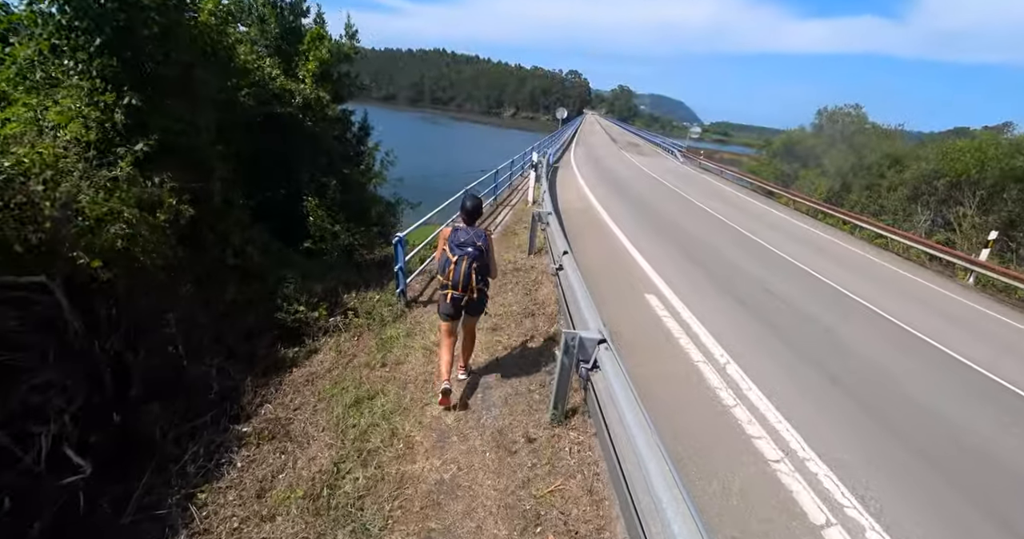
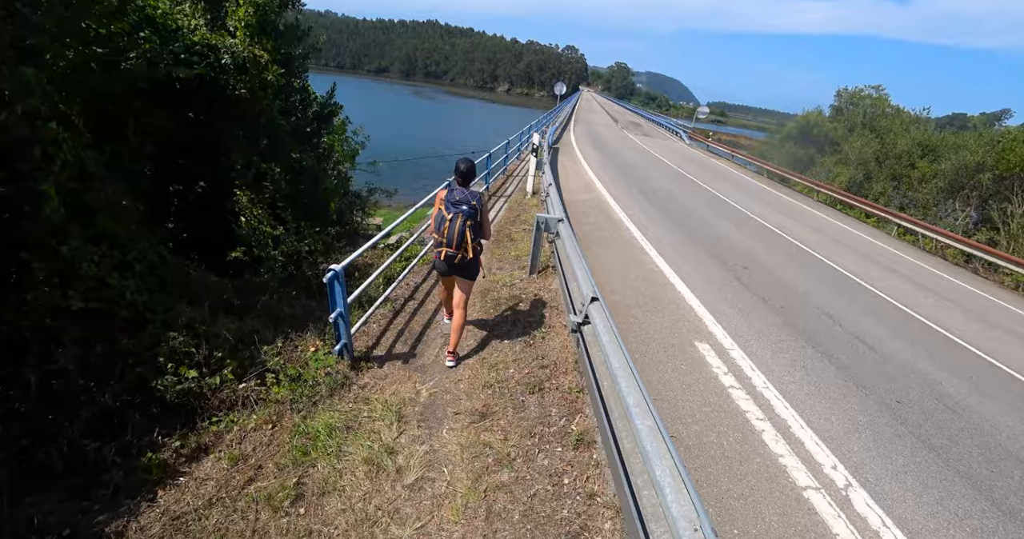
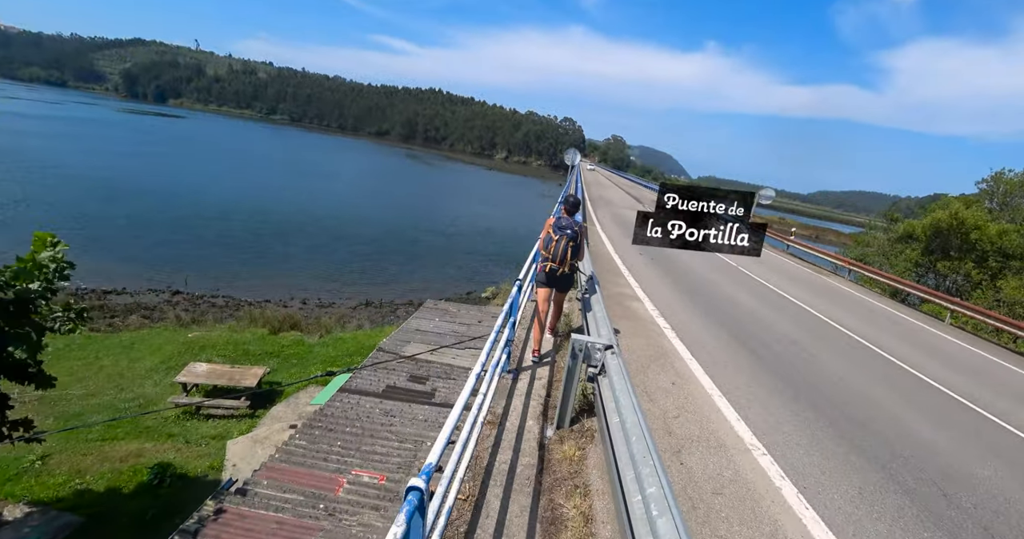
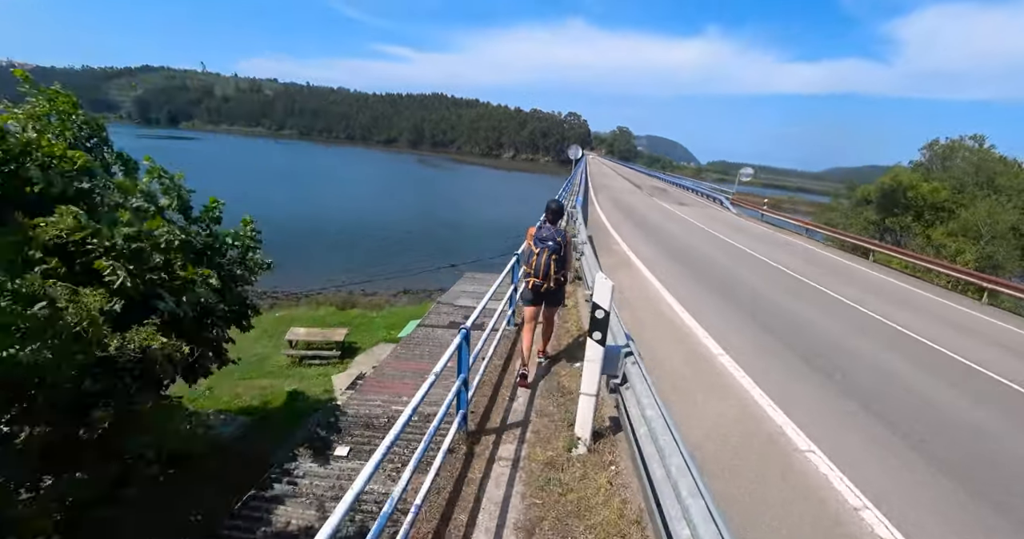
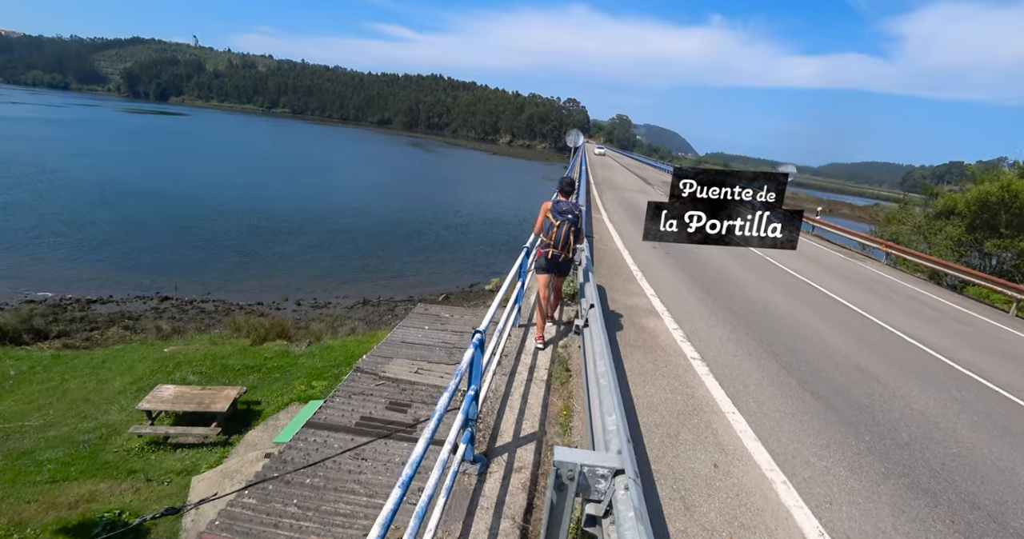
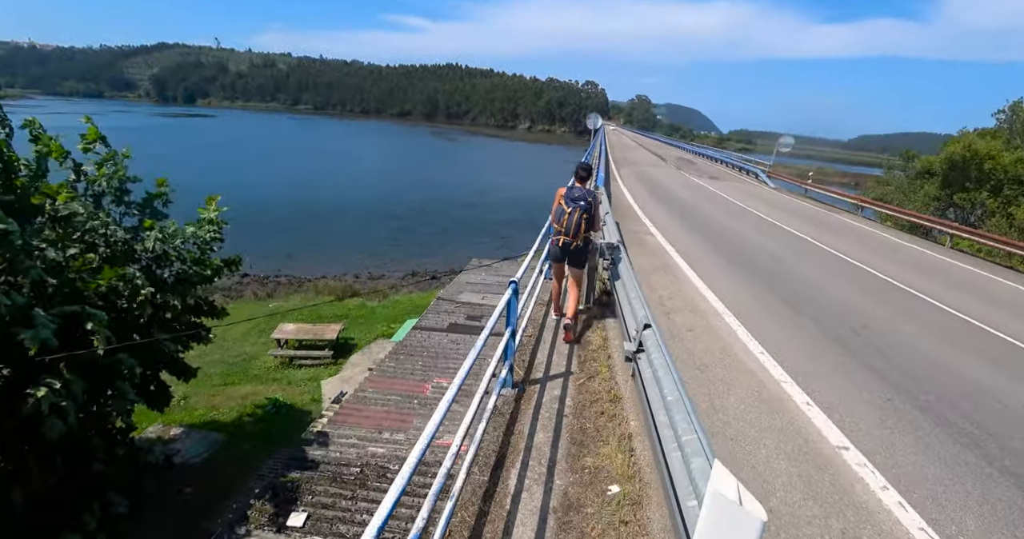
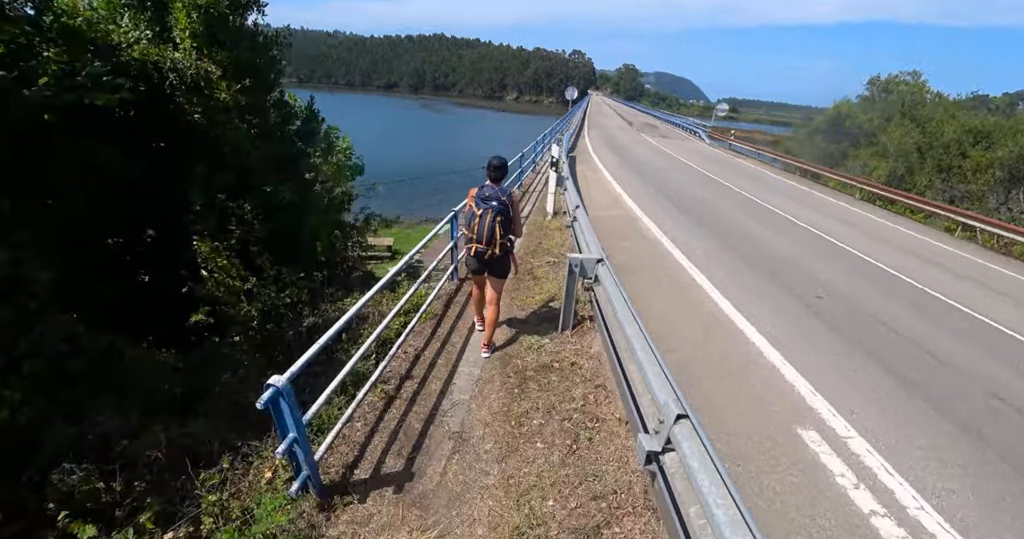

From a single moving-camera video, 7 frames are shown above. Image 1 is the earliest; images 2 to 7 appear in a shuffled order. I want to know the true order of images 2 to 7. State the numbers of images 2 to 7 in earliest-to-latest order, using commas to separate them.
2, 7, 4, 6, 3, 5
